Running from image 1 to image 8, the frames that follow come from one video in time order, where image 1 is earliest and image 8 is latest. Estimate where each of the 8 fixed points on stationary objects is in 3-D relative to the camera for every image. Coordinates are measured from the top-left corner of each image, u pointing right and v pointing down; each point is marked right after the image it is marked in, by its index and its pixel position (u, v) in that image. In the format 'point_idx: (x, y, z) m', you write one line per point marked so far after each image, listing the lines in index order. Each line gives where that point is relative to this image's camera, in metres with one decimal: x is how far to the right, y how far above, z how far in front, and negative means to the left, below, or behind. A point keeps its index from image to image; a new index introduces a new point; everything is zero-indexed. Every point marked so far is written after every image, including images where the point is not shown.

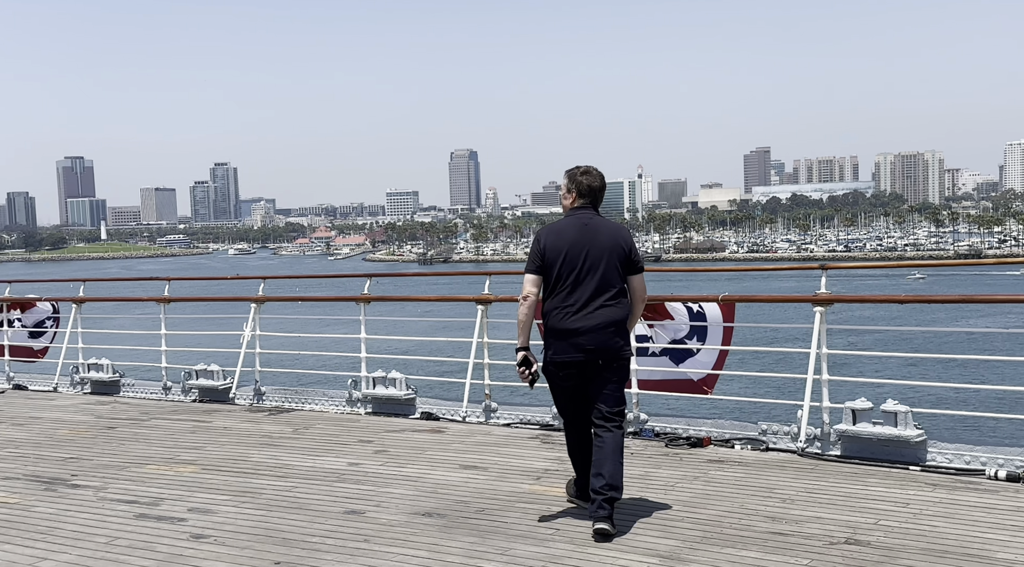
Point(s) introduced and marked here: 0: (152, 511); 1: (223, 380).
0: (-2.5, -1.6, +8.8) m
1: (-2.6, -0.9, +11.3) m
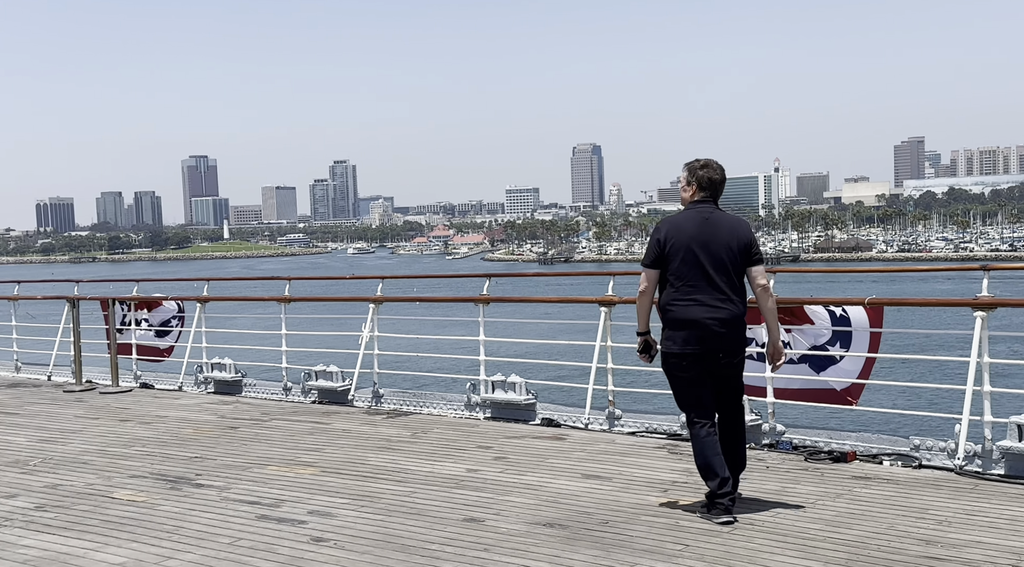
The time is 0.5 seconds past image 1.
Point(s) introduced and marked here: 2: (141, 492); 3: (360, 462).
0: (-1.6, -1.6, +8.6) m
1: (-1.5, -0.9, +11.1) m
2: (-2.7, -1.5, +9.3) m
3: (-1.2, -1.4, +9.5) m
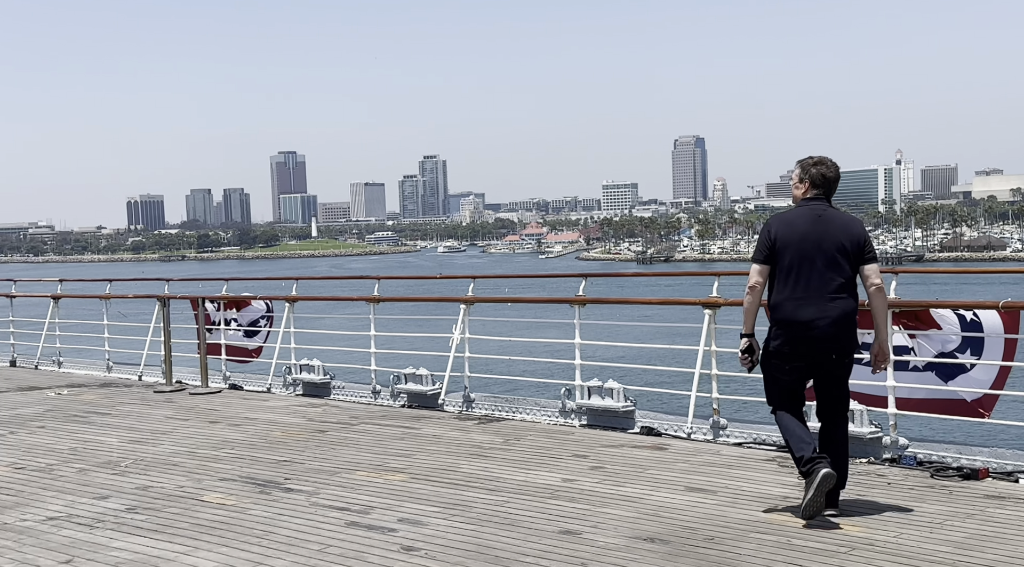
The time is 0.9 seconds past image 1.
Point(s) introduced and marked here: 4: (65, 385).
0: (-1.0, -1.6, +8.3) m
1: (-0.7, -0.9, +10.7) m
2: (-2.0, -1.5, +9.1) m
3: (-0.4, -1.4, +9.1) m
4: (-4.6, -1.1, +12.9) m
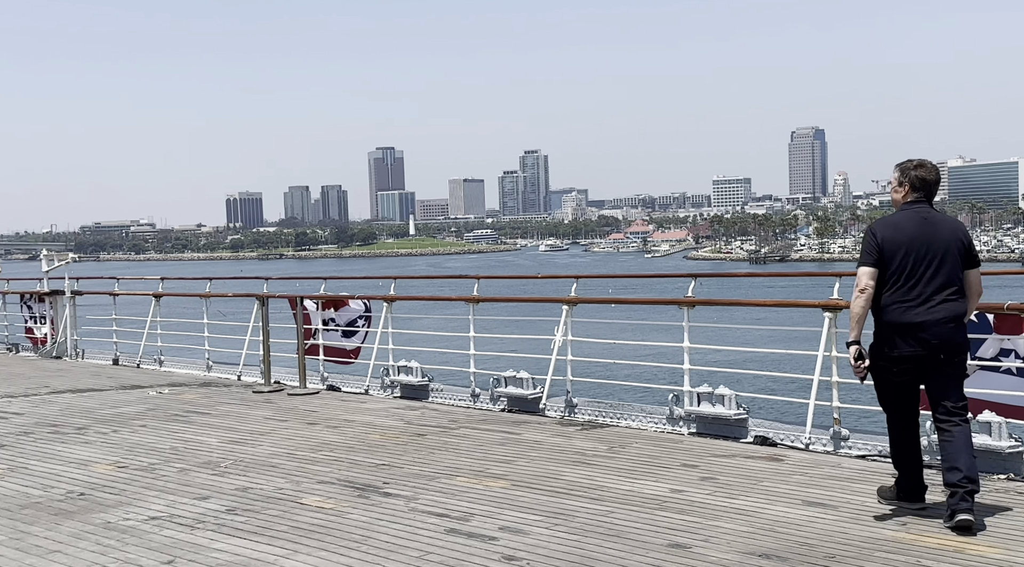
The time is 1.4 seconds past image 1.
0: (-0.3, -1.6, +8.0) m
1: (+0.2, -0.9, +10.4) m
2: (-1.3, -1.5, +8.9) m
3: (+0.3, -1.4, +8.8) m
4: (-3.6, -1.1, +12.9) m
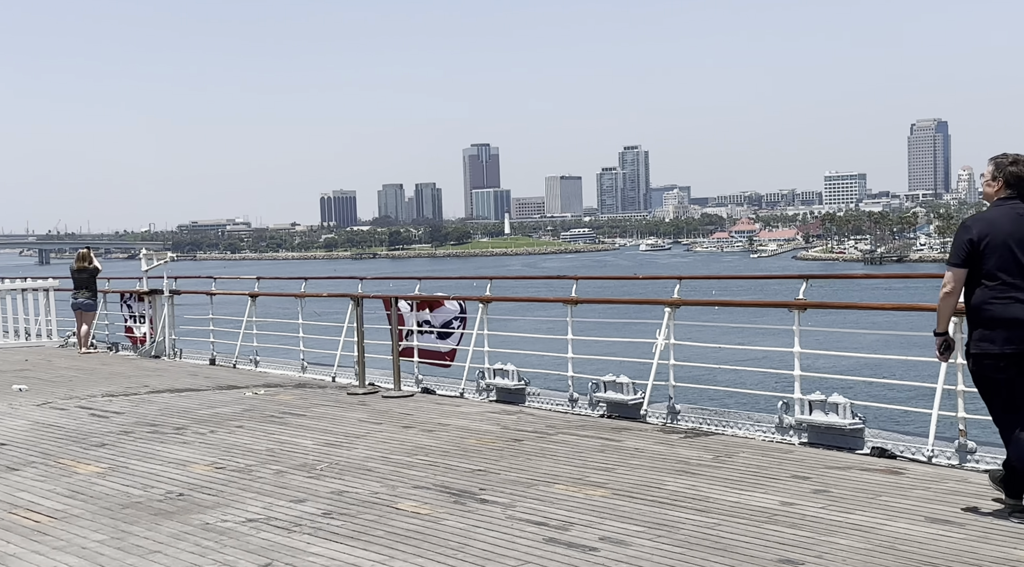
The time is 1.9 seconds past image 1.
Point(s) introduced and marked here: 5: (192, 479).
0: (+0.3, -1.6, +7.7) m
1: (+1.0, -0.9, +10.1) m
2: (-0.6, -1.6, +8.7) m
3: (+1.0, -1.4, +8.4) m
4: (-2.6, -1.1, +12.8) m
5: (-2.4, -1.5, +9.6) m
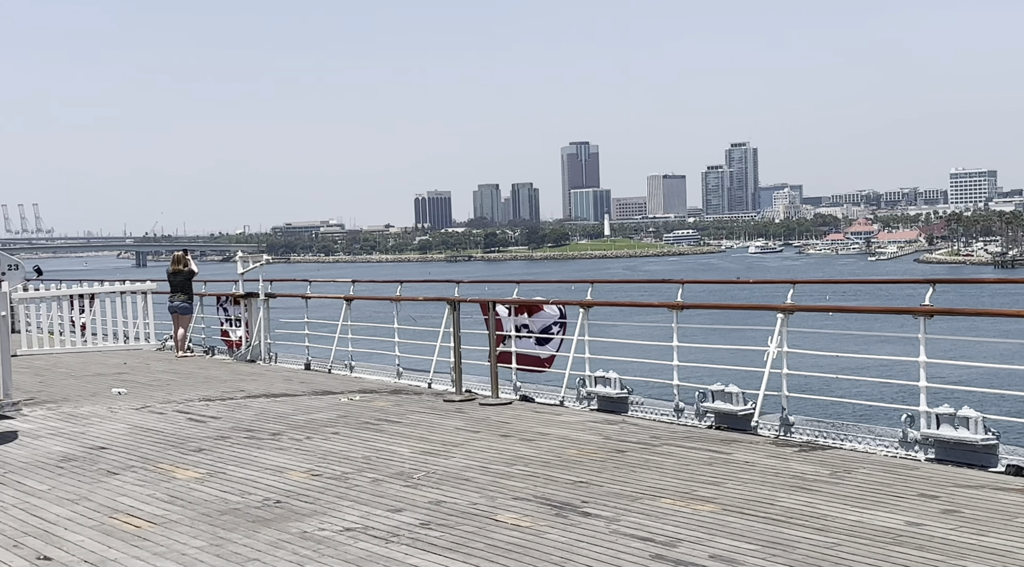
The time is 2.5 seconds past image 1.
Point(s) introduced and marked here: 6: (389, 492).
0: (+0.9, -1.6, +7.3) m
1: (+1.8, -0.9, +9.6) m
2: (+0.1, -1.6, +8.3) m
3: (+1.6, -1.4, +8.0) m
4: (-1.6, -1.1, +12.6) m
5: (-1.7, -1.5, +9.4) m
6: (-0.9, -1.5, +9.1) m
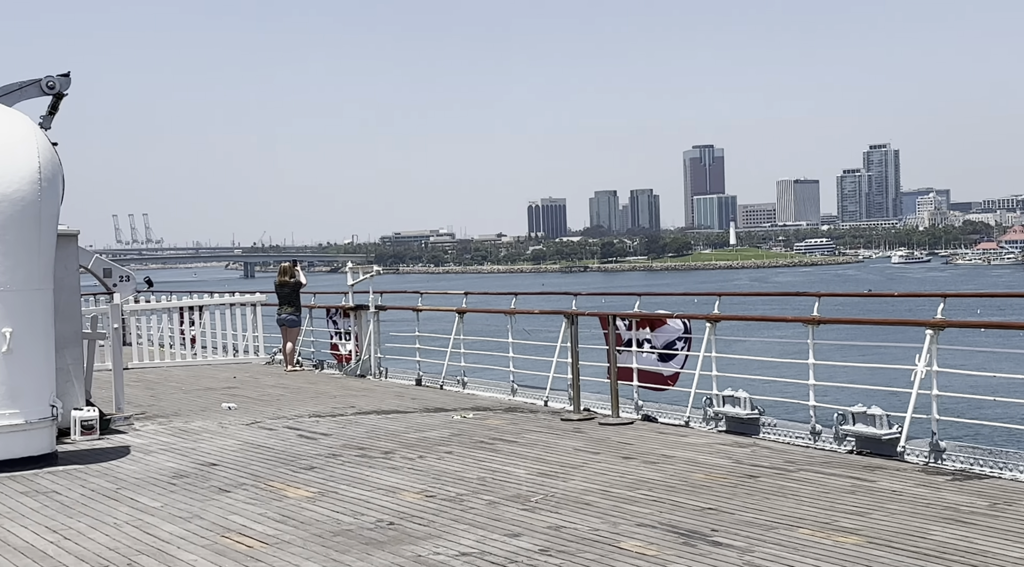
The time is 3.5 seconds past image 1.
0: (+1.6, -1.7, +6.7) m
1: (+2.7, -1.0, +9.0) m
2: (+0.9, -1.7, +7.8) m
3: (+2.4, -1.5, +7.3) m
4: (-0.4, -1.2, +12.2) m
5: (-0.8, -1.6, +9.0) m
6: (-0.1, -1.6, +8.7) m
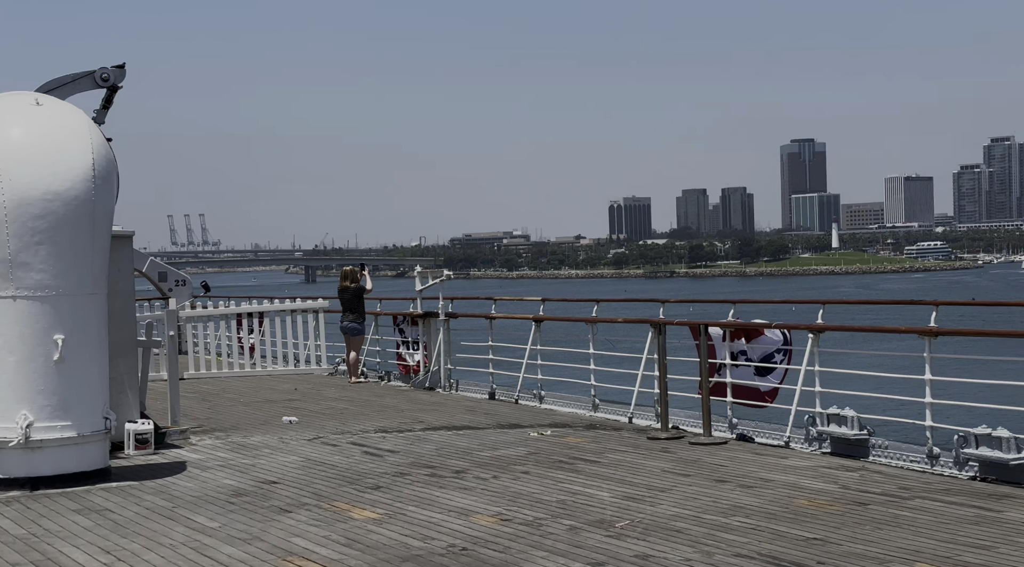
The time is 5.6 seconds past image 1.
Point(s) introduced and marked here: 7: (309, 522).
0: (+2.1, -1.8, +5.9) m
1: (+3.2, -1.1, +8.1) m
2: (+1.4, -1.7, +7.1) m
3: (+2.9, -1.6, +6.5) m
4: (+0.3, -1.2, +11.5) m
5: (-0.2, -1.7, +8.3) m
6: (+0.5, -1.7, +8.0) m
7: (-1.4, -1.7, +8.7) m
